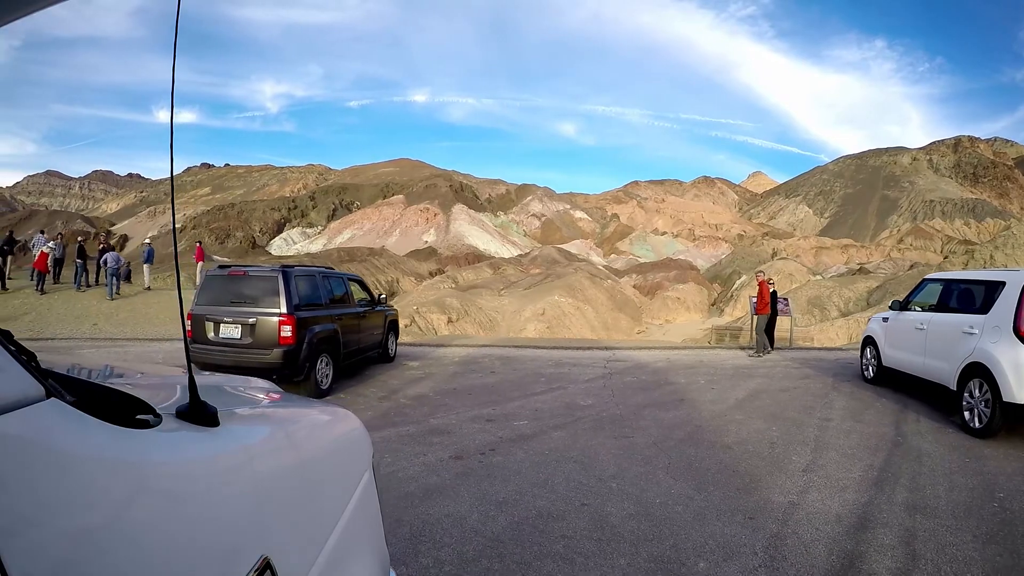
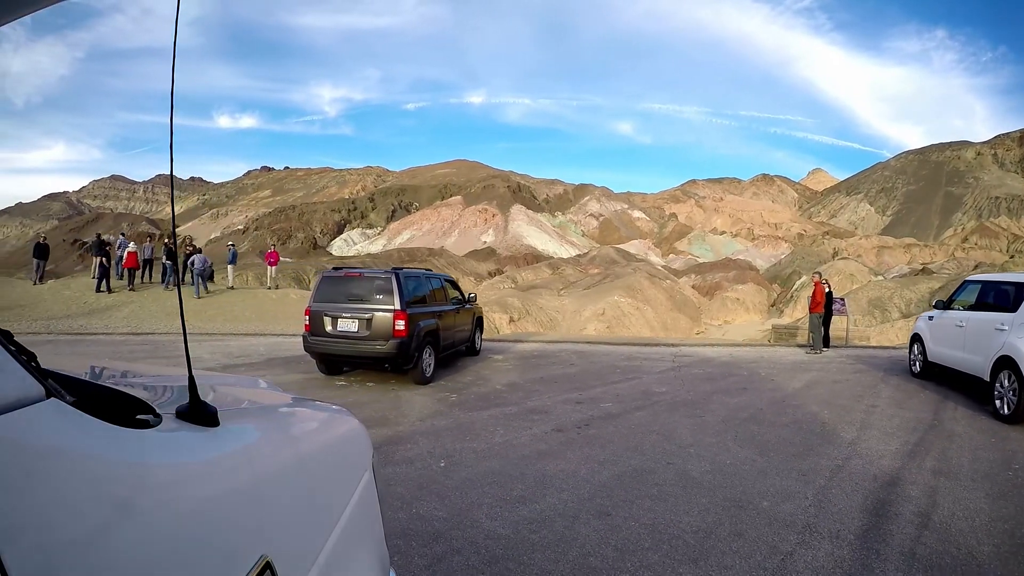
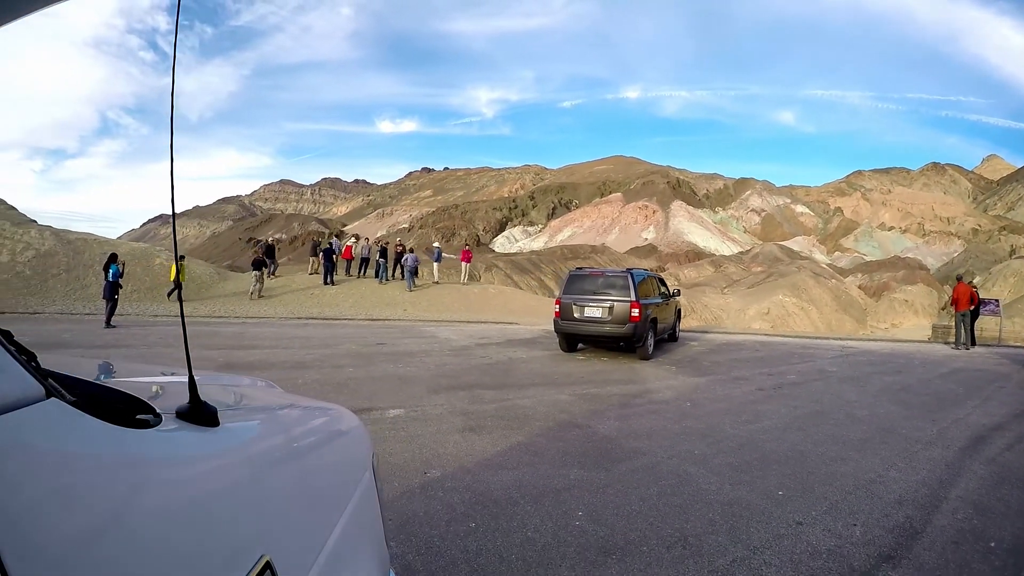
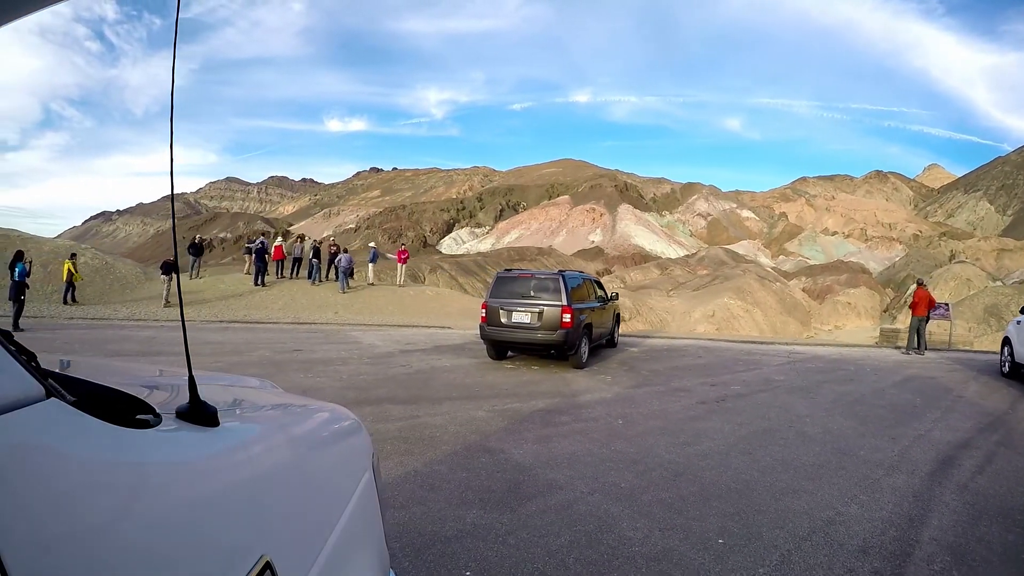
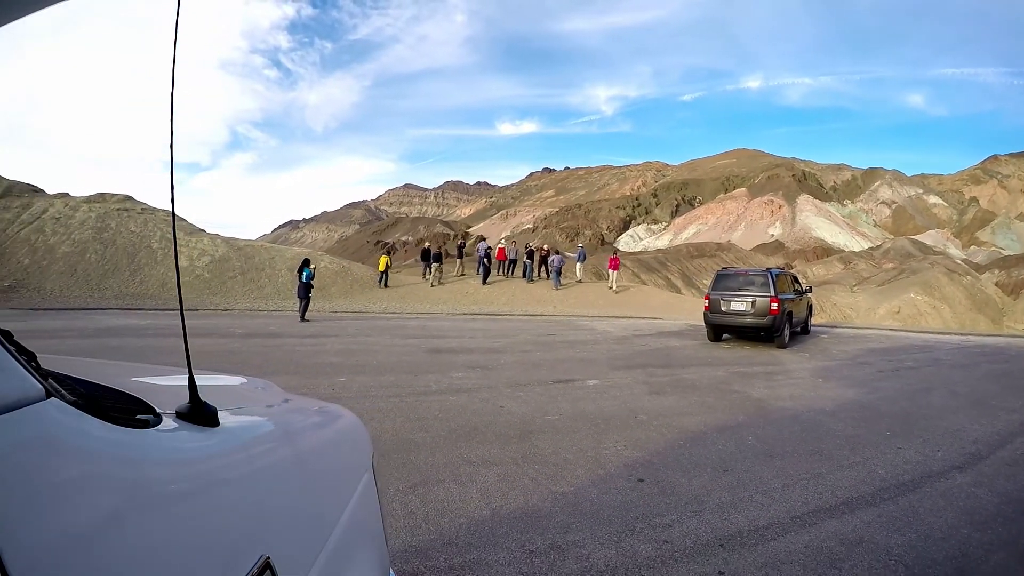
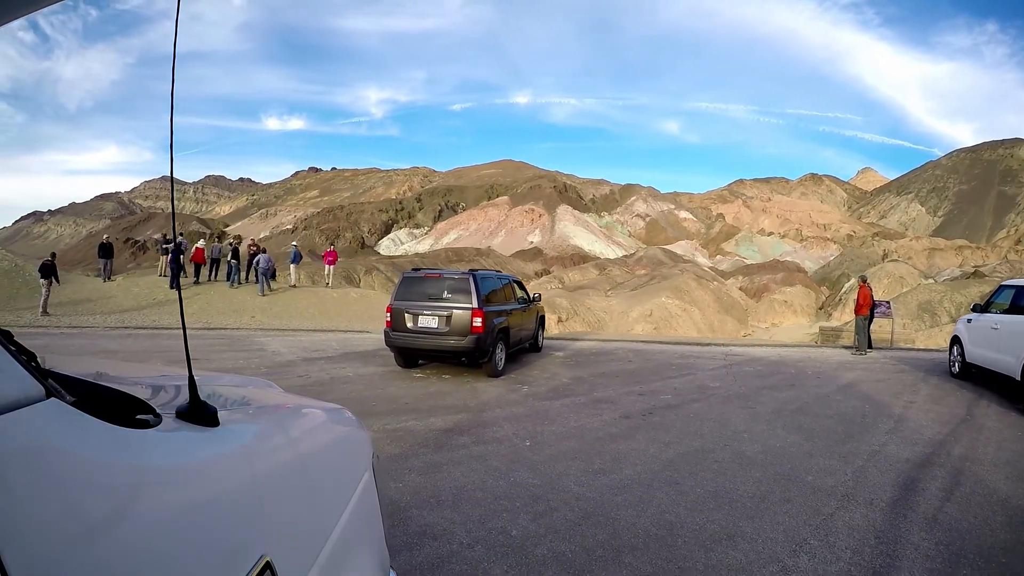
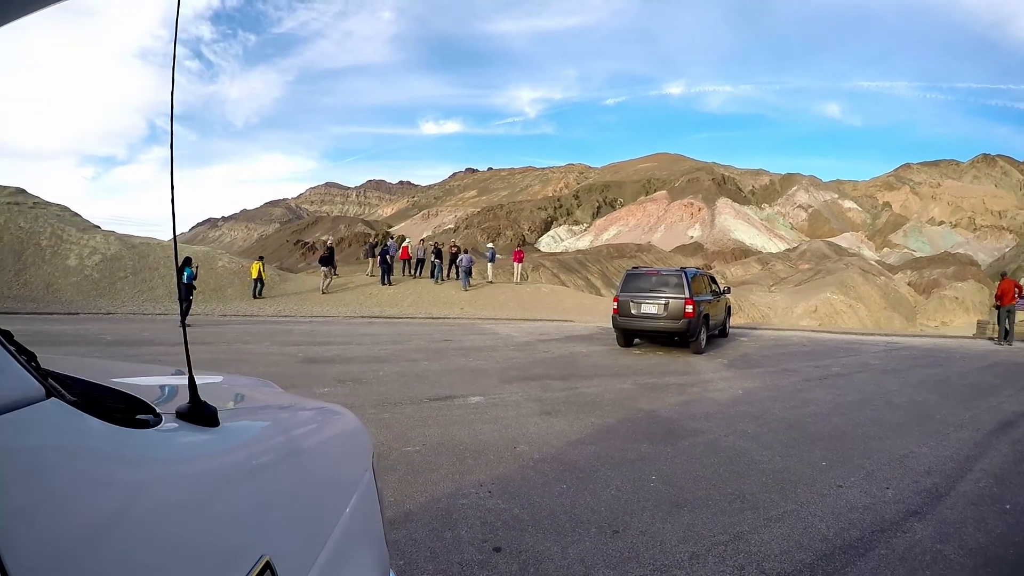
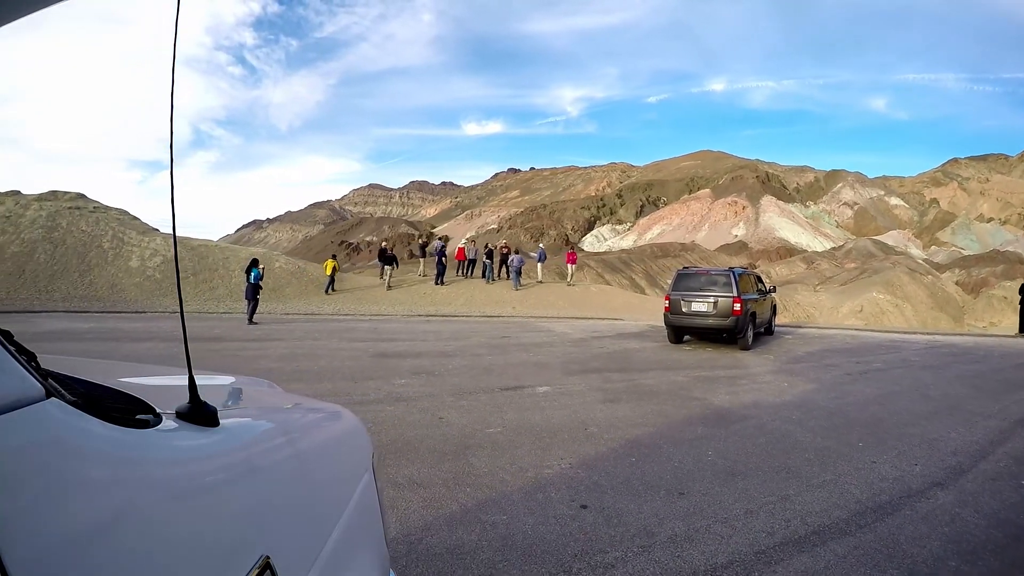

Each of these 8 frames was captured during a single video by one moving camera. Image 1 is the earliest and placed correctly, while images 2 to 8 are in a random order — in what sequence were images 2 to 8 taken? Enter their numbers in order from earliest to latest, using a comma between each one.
2, 6, 4, 3, 7, 8, 5
